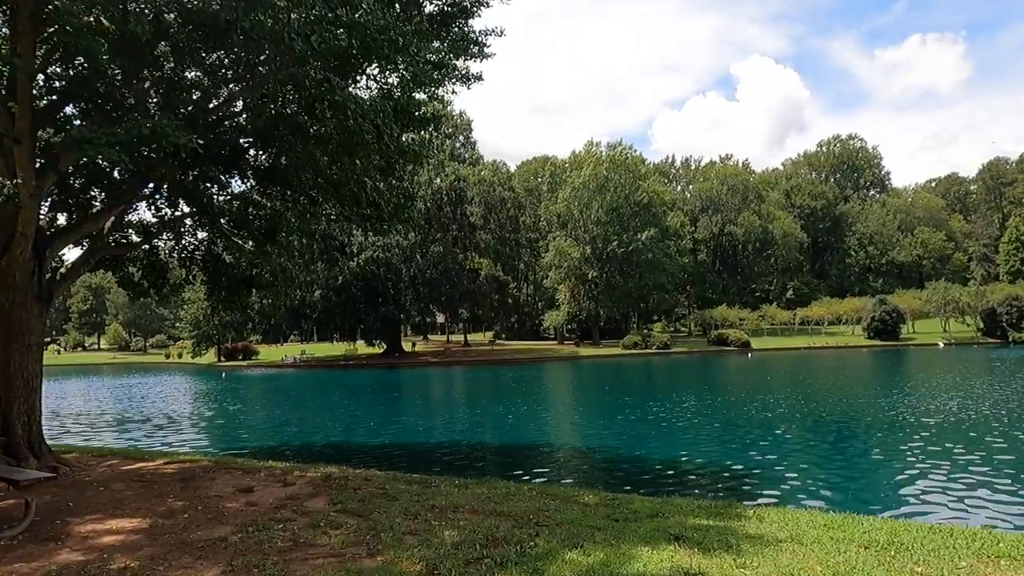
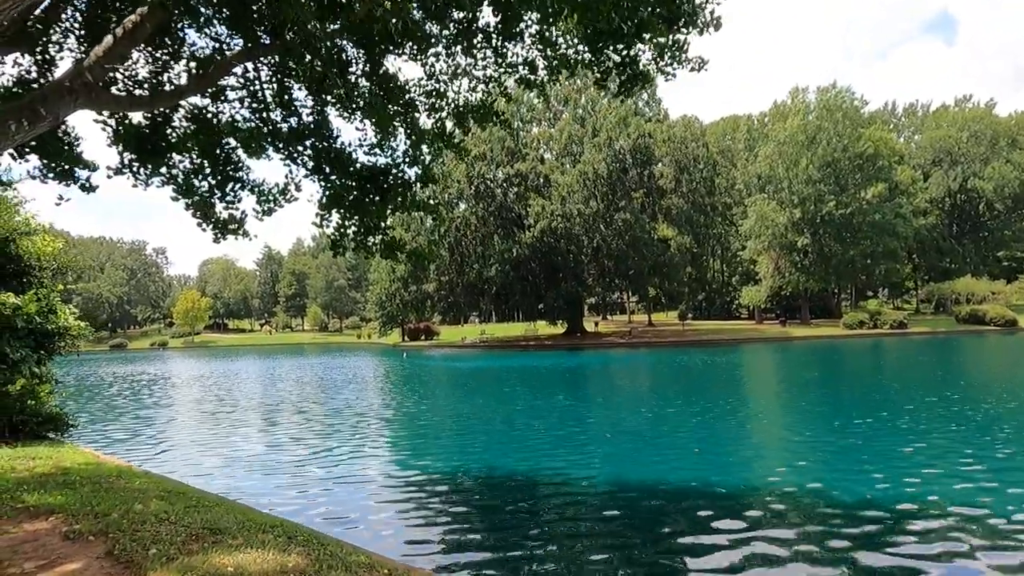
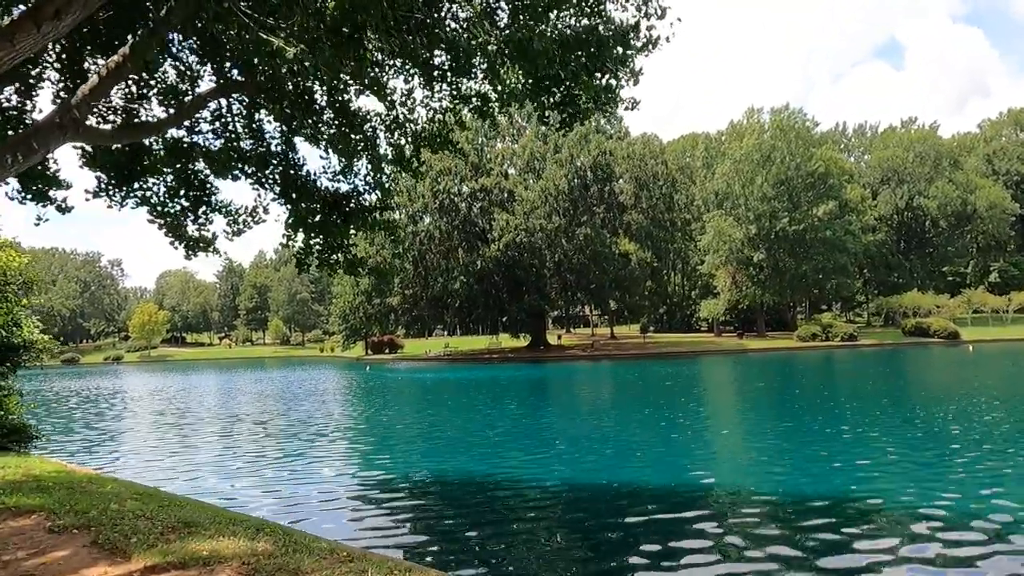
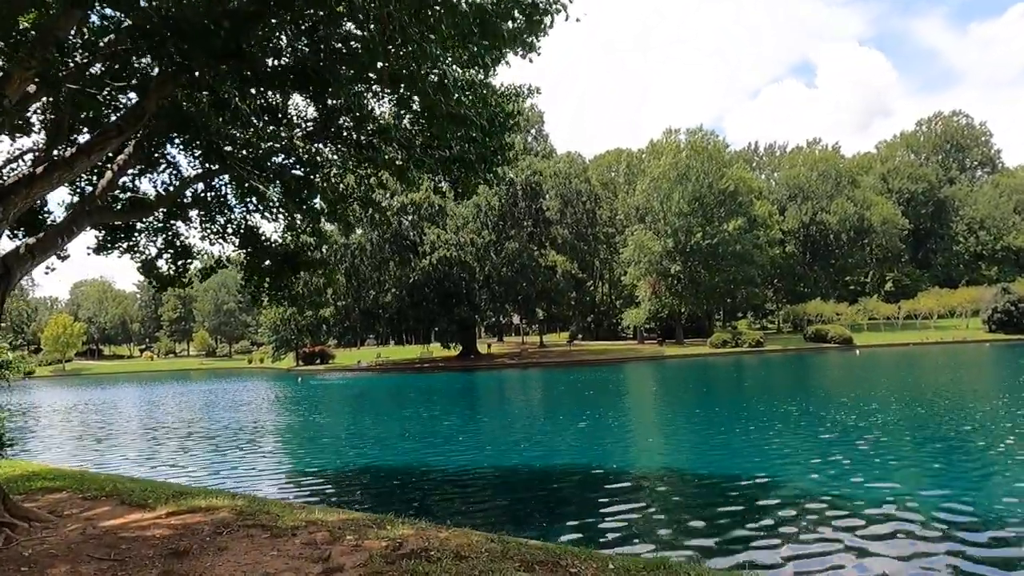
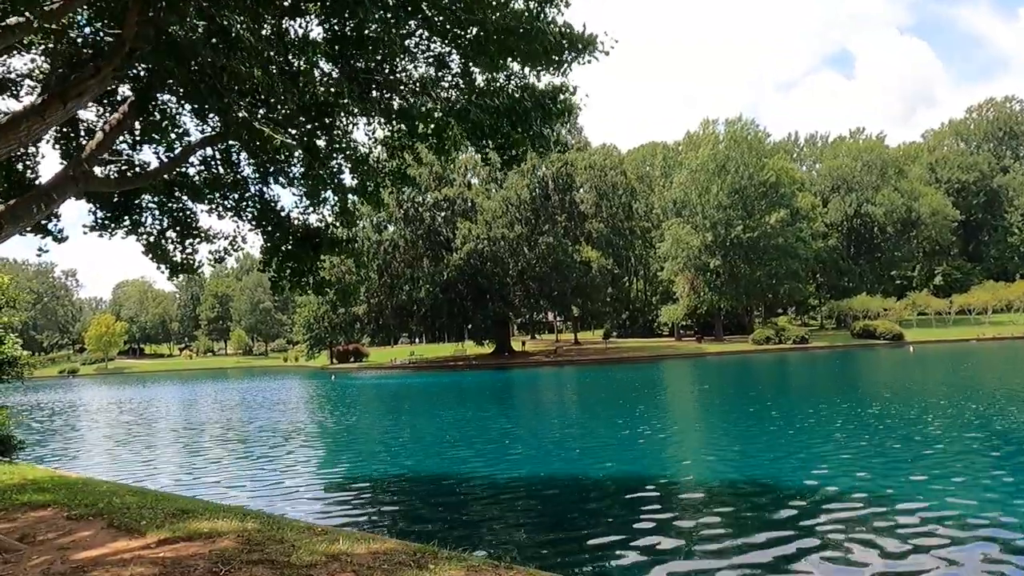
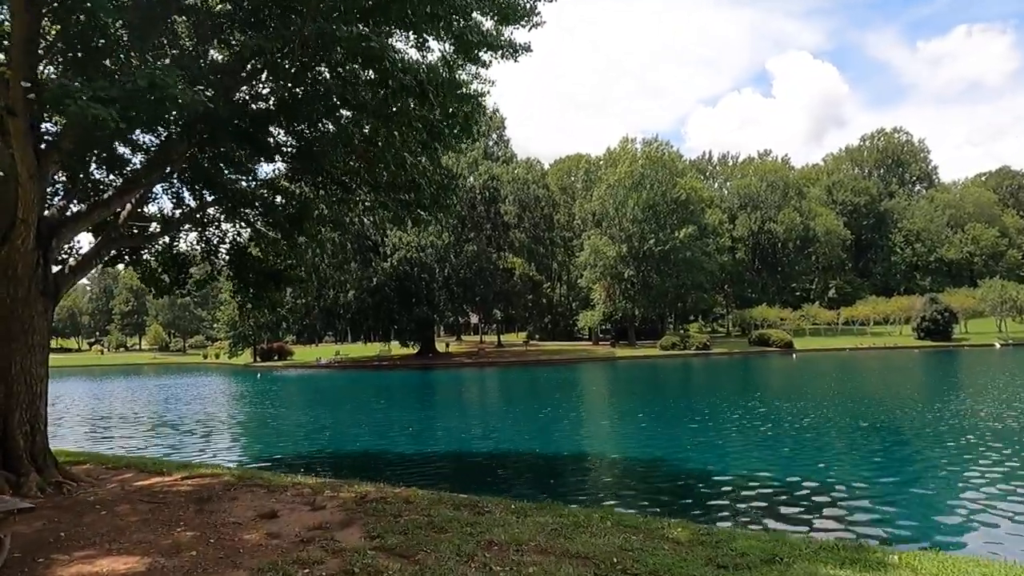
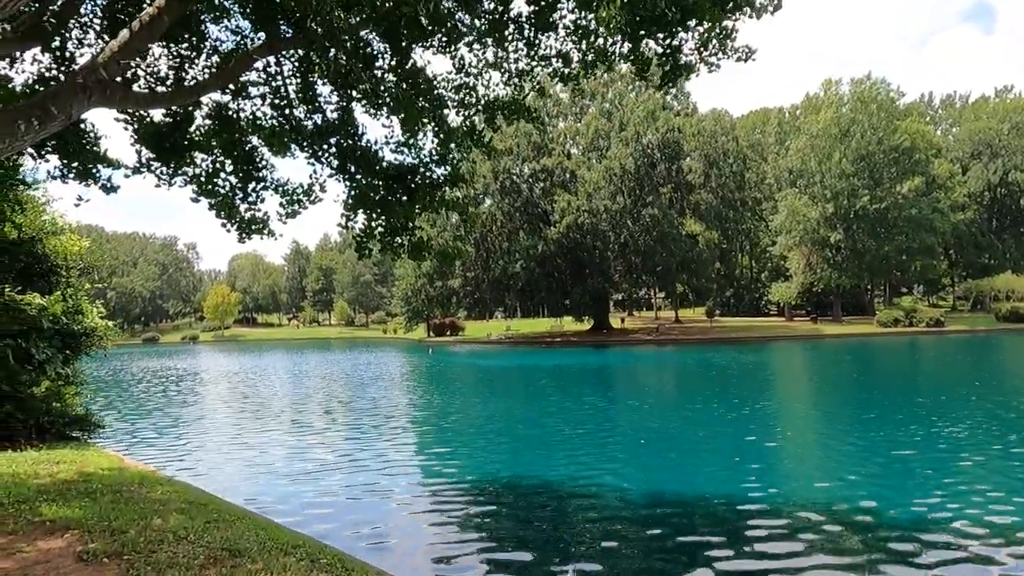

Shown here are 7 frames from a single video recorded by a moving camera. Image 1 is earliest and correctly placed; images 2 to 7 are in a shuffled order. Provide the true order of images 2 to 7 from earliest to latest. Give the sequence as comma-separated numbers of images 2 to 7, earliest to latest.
6, 4, 5, 3, 2, 7
